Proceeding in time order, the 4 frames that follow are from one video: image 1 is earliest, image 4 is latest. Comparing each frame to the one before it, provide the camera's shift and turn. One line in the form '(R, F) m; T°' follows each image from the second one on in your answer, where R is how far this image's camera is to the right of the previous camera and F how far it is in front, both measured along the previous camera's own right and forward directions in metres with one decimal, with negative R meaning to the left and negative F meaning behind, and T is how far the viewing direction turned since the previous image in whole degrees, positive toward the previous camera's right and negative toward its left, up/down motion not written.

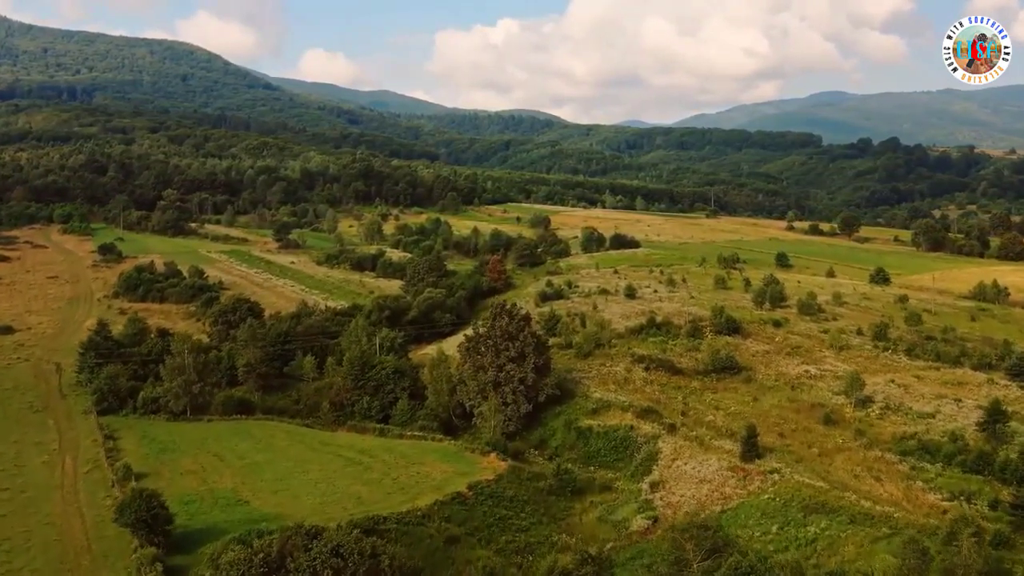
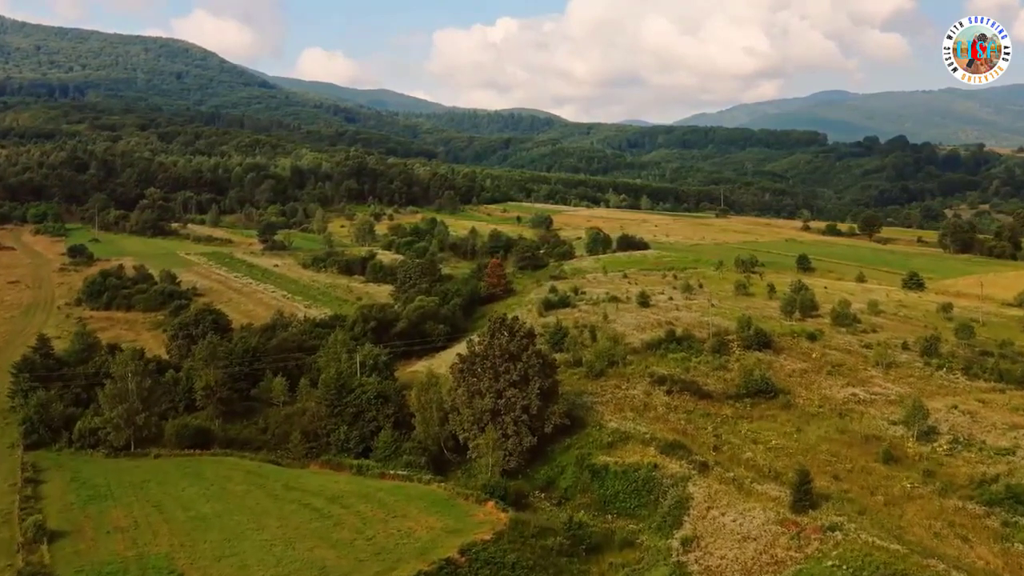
(-0.1, +6.8) m; 0°
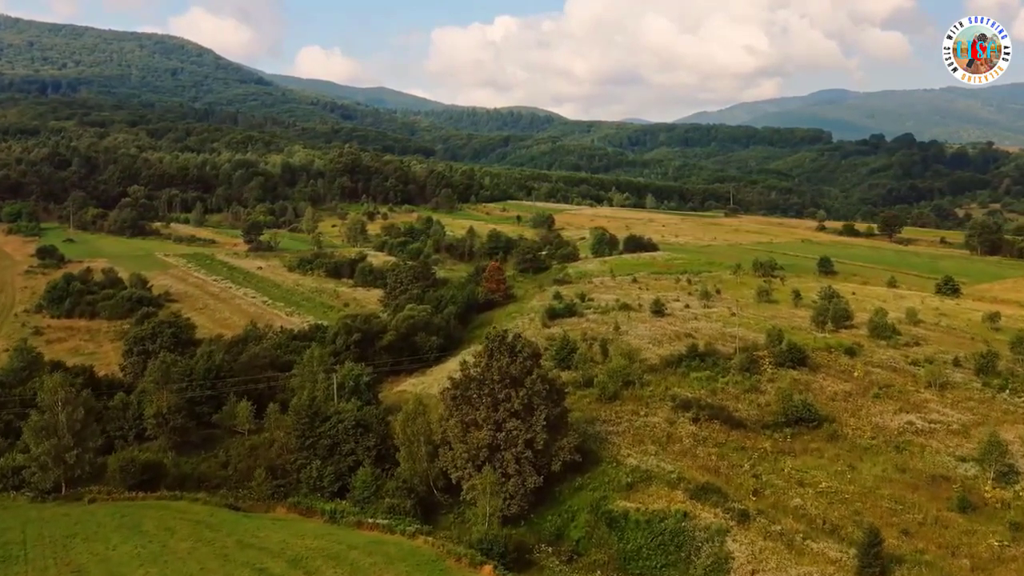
(-0.1, +6.0) m; 0°
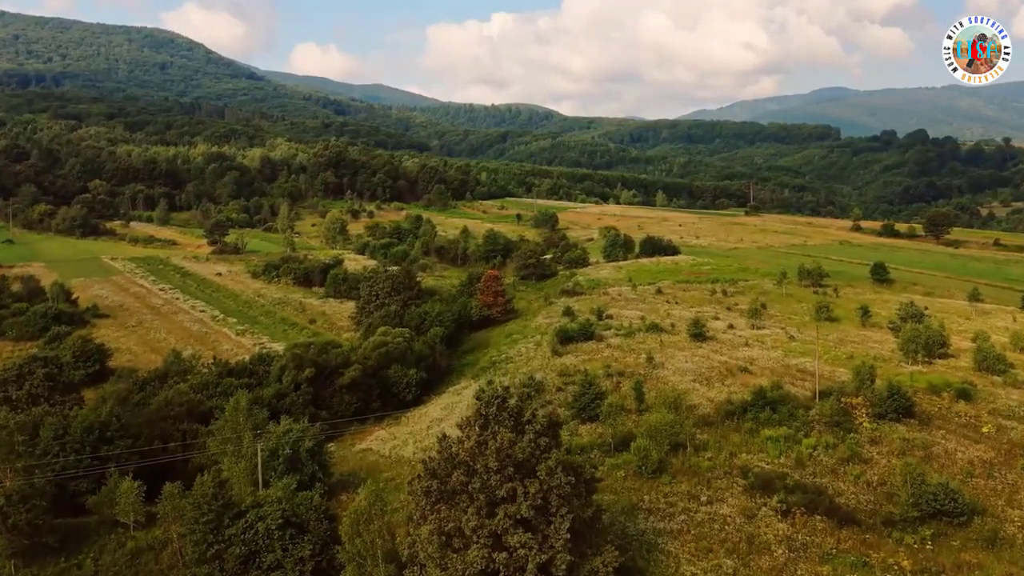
(-0.3, +11.9) m; 0°
